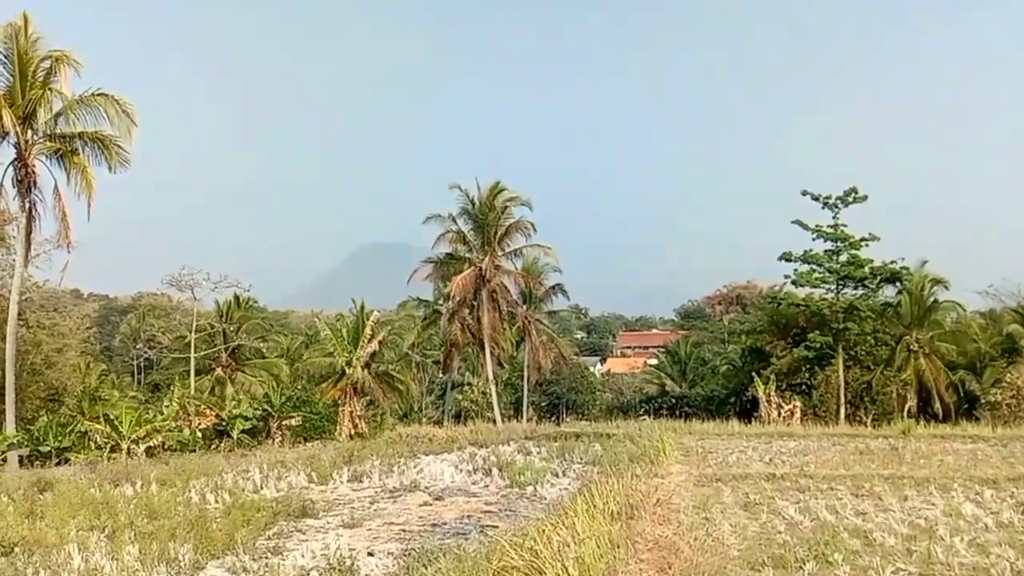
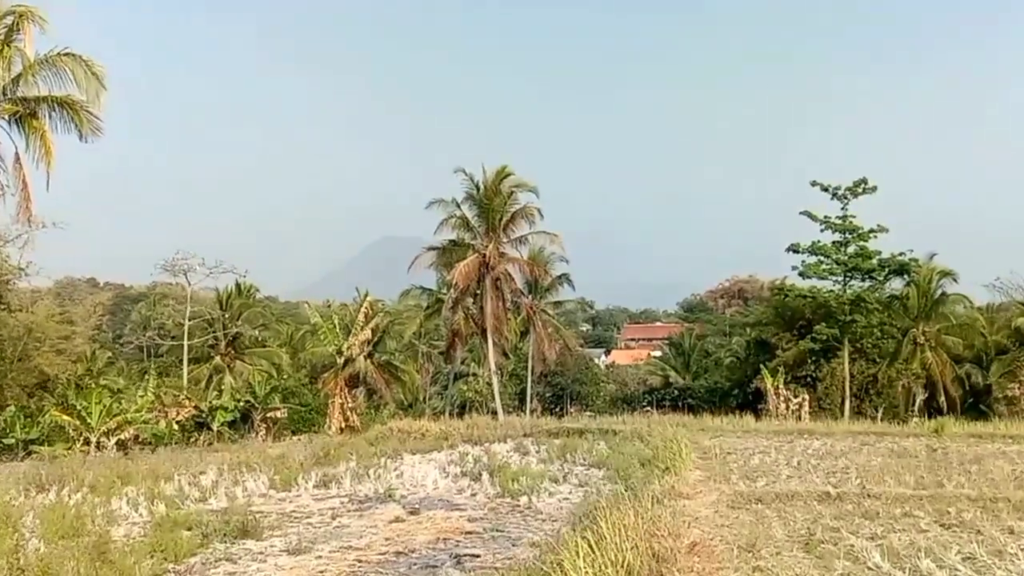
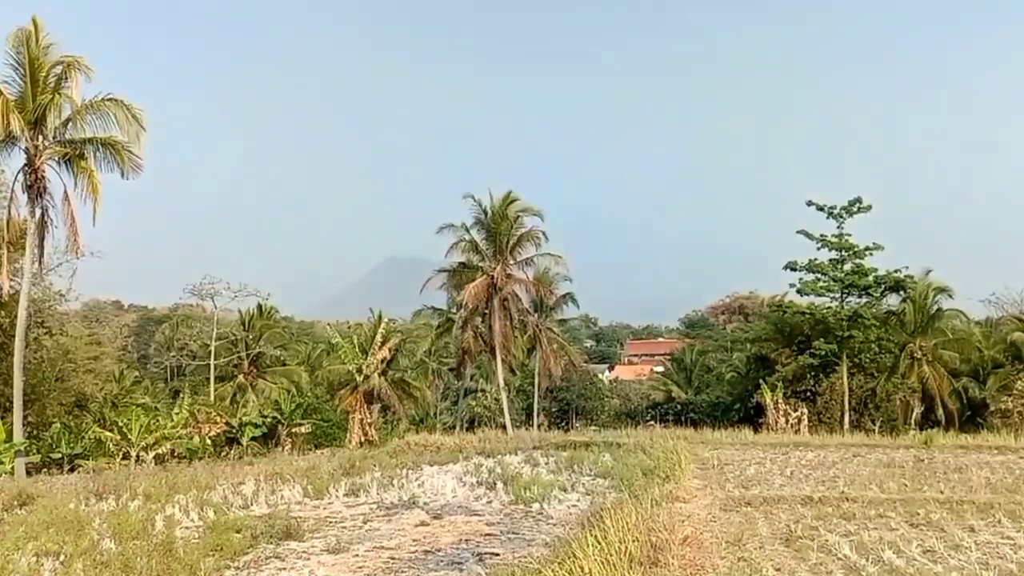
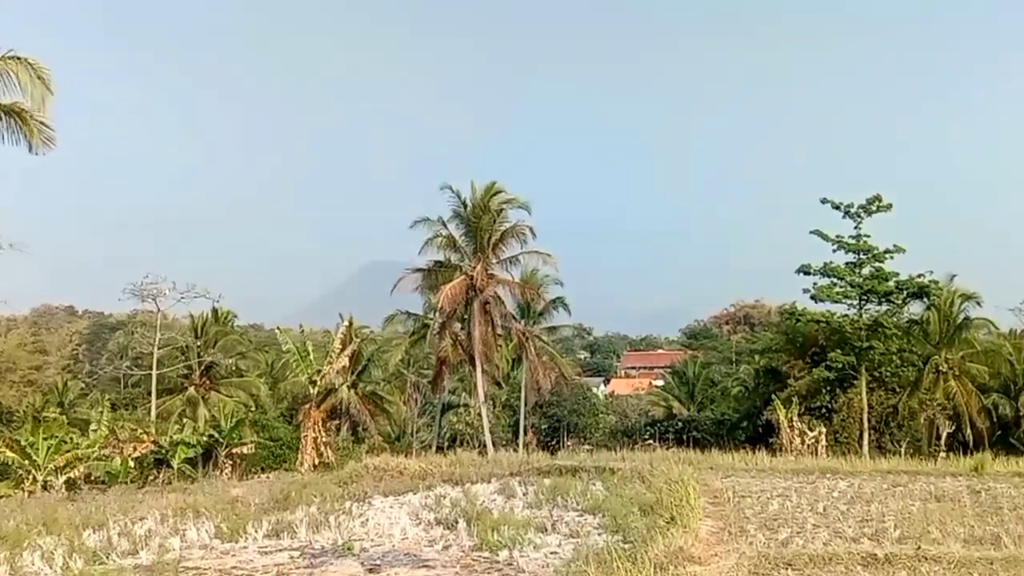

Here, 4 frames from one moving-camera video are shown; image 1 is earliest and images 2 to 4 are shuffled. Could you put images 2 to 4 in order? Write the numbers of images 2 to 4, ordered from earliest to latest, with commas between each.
3, 2, 4
